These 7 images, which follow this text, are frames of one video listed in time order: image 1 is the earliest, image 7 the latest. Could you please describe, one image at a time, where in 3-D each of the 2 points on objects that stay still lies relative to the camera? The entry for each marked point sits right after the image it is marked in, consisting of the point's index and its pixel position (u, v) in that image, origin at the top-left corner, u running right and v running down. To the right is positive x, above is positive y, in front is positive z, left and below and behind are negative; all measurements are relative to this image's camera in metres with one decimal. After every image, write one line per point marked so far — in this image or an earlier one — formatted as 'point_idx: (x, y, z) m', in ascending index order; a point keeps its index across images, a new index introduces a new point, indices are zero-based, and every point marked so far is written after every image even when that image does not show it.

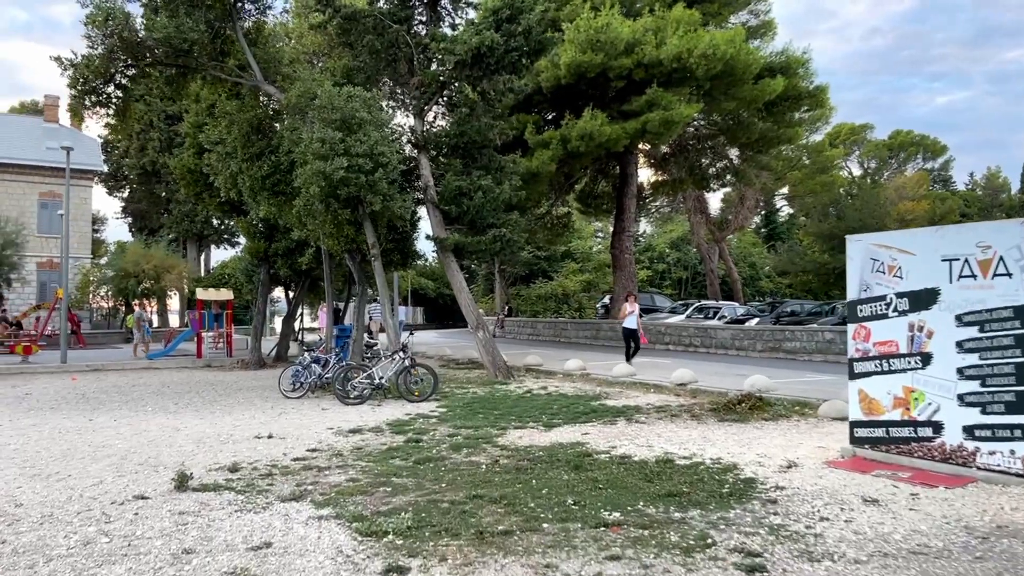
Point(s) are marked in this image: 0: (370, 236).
0: (-2.8, +1.0, +15.5) m
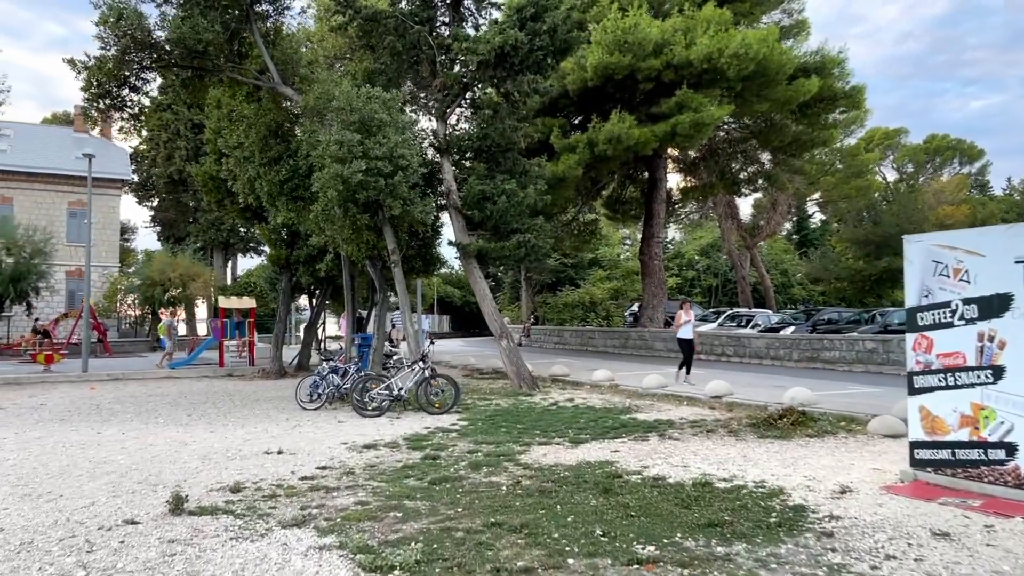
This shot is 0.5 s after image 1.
0: (-2.3, +0.9, +14.9) m
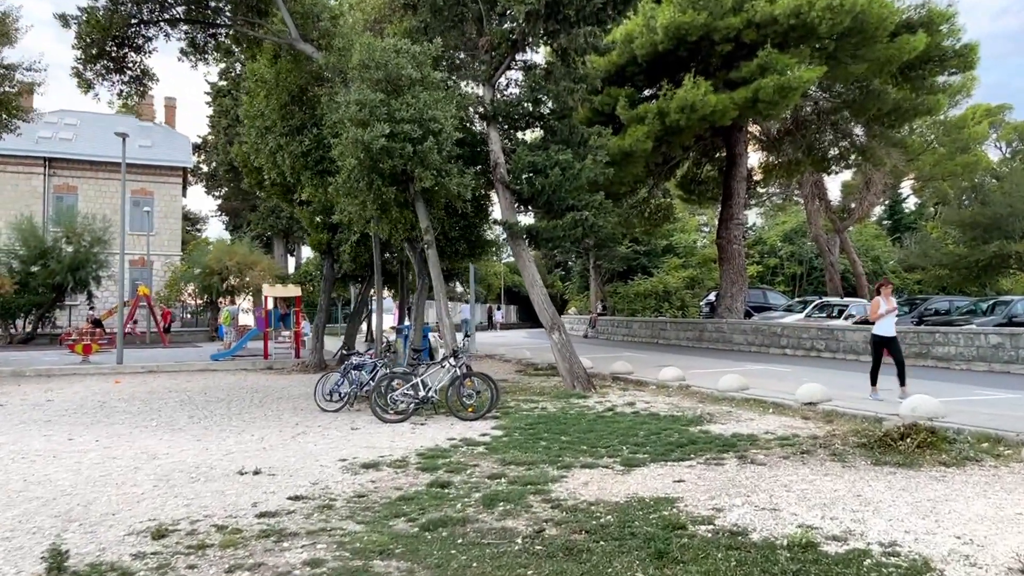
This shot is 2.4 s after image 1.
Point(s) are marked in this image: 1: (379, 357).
0: (-1.5, +1.1, +13.1) m
1: (-2.2, -1.1, +12.7) m
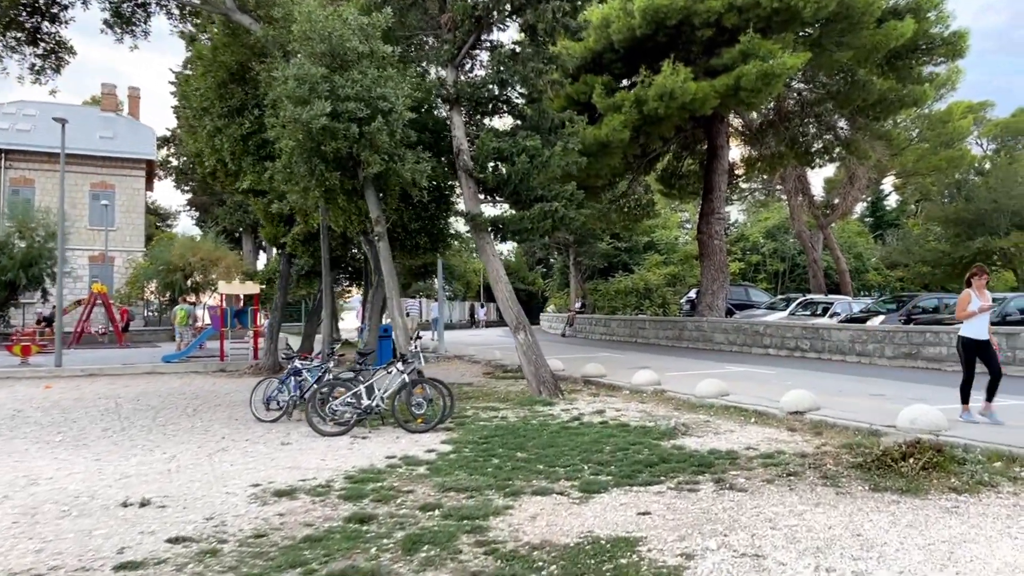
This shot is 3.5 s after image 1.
0: (-2.1, +1.2, +11.9) m
1: (-2.8, -1.1, +11.6) m
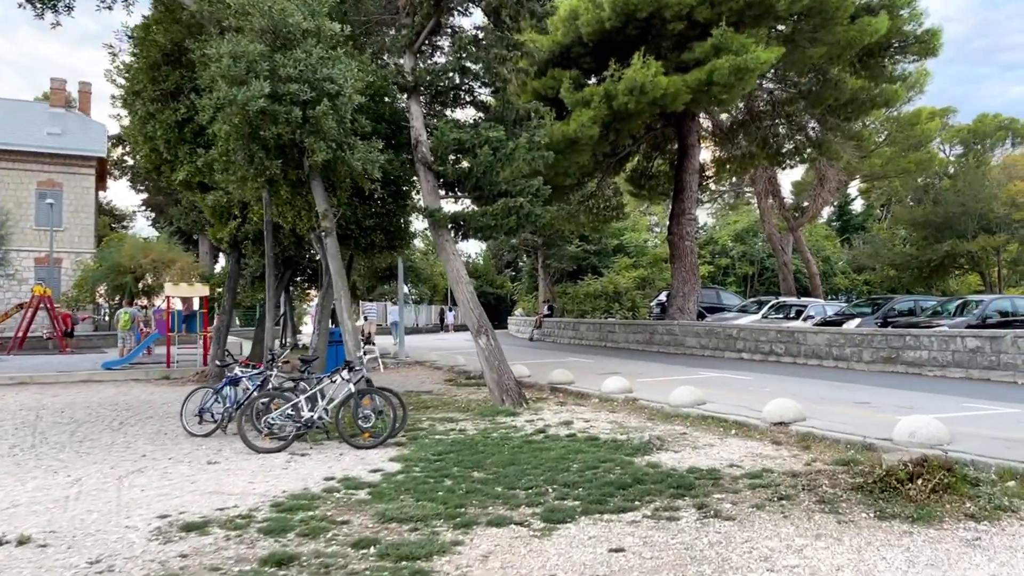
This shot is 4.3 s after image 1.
0: (-2.7, +1.2, +10.9) m
1: (-3.3, -1.1, +10.5) m
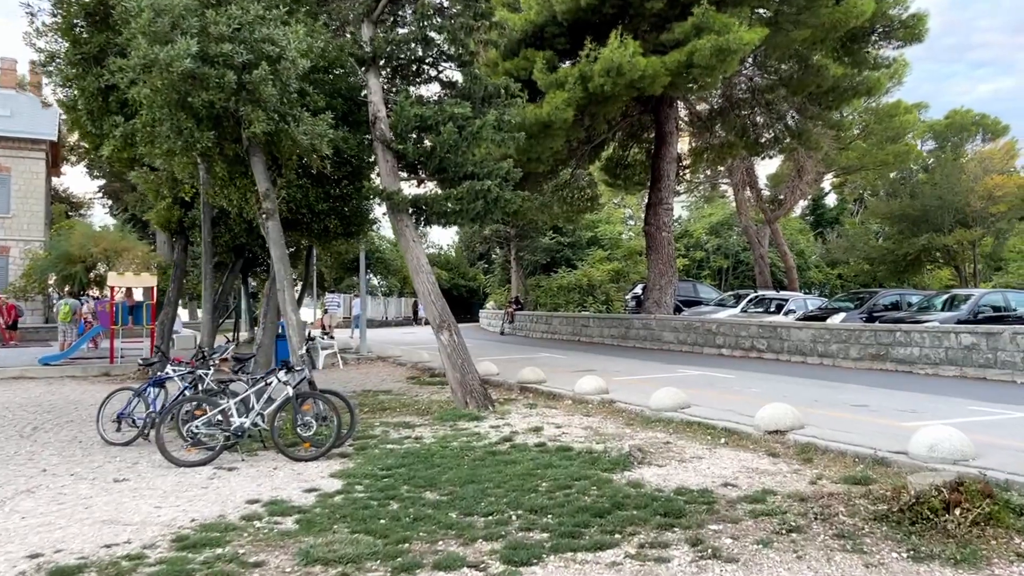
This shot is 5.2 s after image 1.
0: (-3.1, +1.3, +9.7) m
1: (-3.8, -1.0, +9.3) m
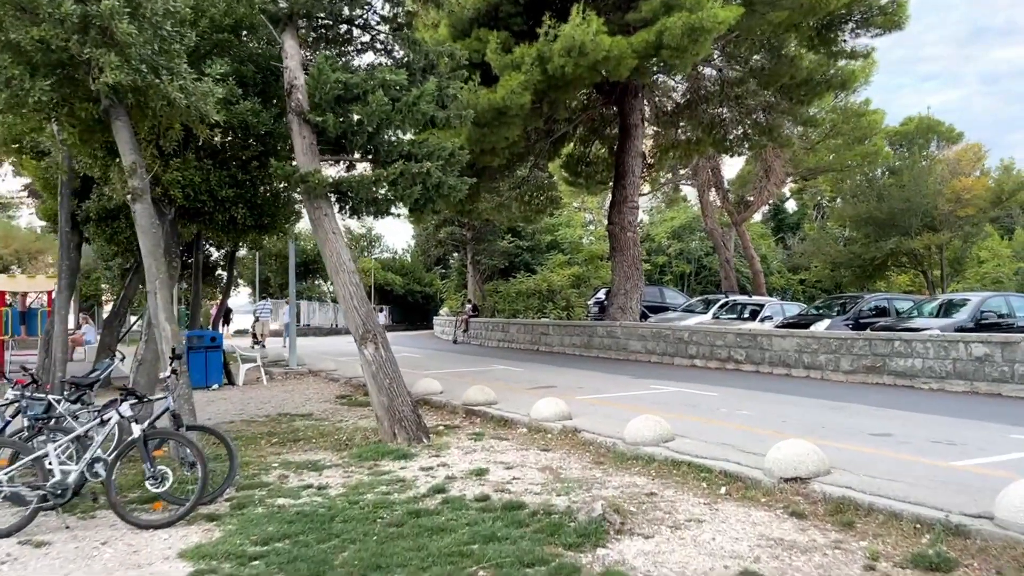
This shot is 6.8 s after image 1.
0: (-3.7, +1.3, +7.6) m
1: (-4.3, -1.0, +7.1) m
